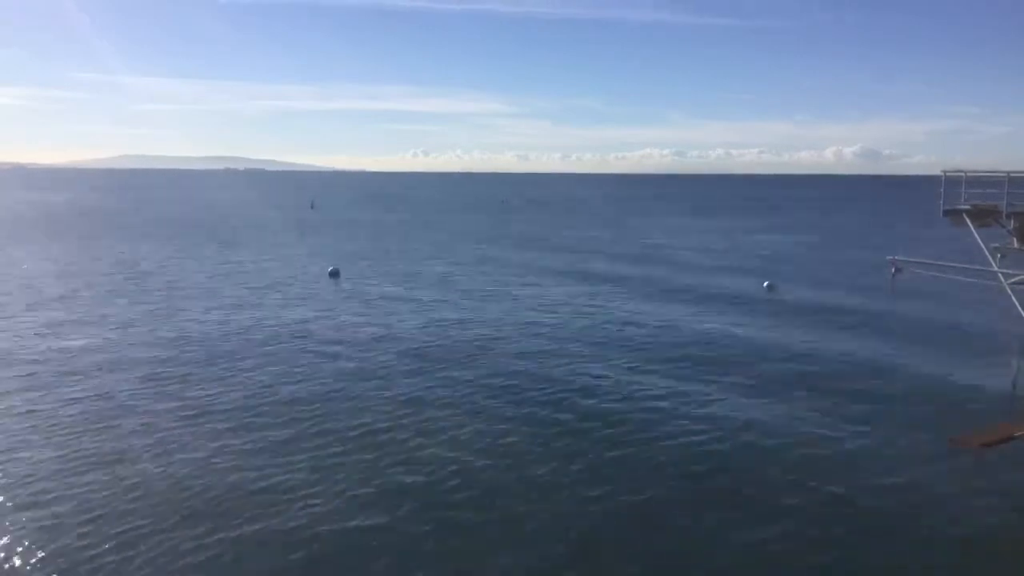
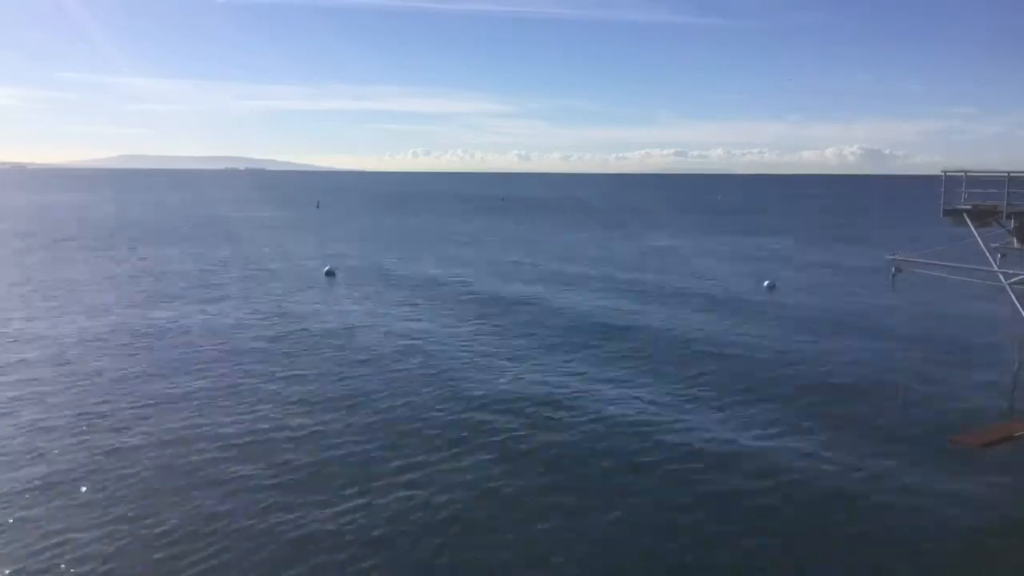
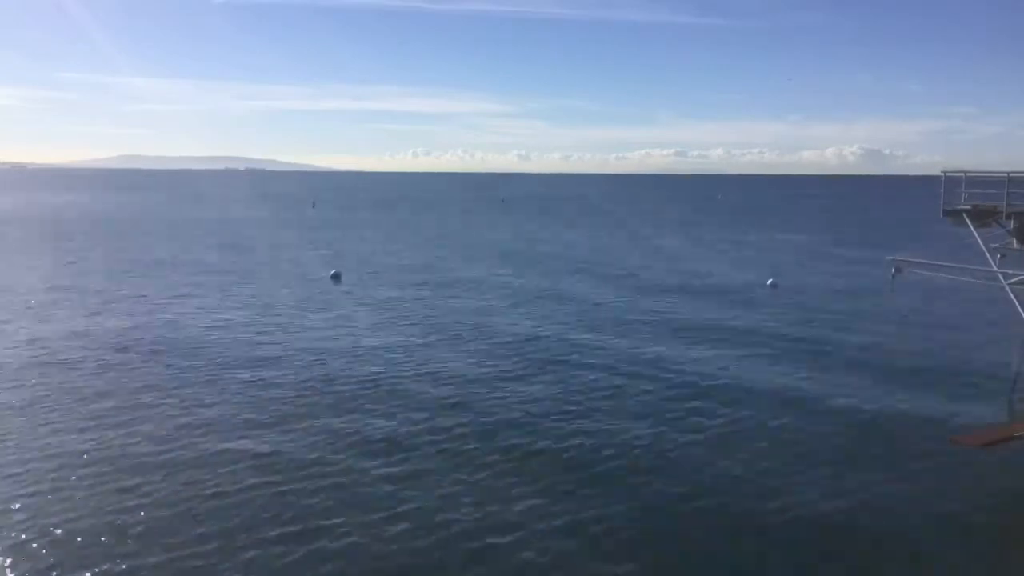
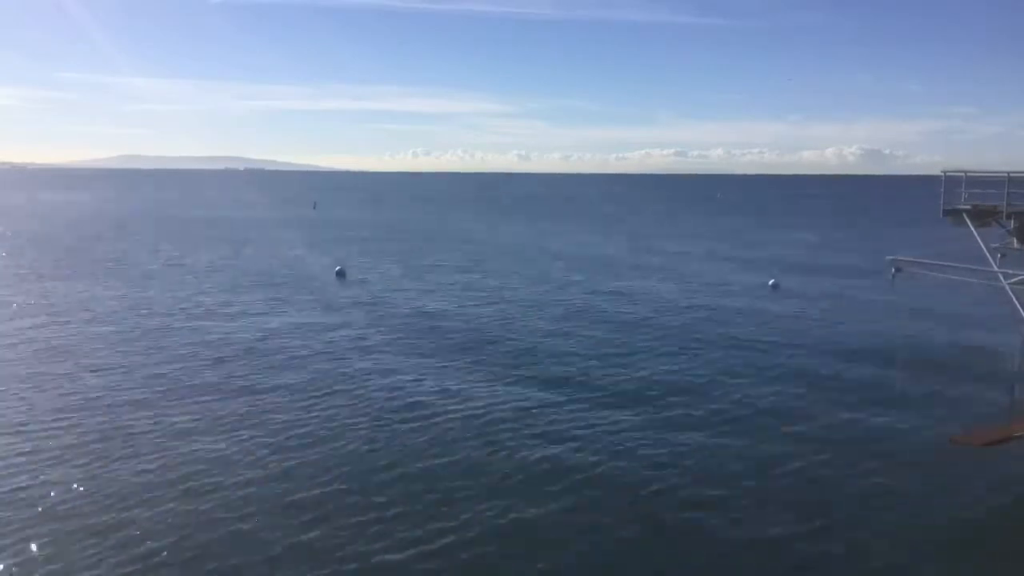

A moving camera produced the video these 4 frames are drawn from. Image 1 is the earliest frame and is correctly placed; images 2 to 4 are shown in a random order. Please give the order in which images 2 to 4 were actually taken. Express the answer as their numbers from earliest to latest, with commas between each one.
2, 3, 4
